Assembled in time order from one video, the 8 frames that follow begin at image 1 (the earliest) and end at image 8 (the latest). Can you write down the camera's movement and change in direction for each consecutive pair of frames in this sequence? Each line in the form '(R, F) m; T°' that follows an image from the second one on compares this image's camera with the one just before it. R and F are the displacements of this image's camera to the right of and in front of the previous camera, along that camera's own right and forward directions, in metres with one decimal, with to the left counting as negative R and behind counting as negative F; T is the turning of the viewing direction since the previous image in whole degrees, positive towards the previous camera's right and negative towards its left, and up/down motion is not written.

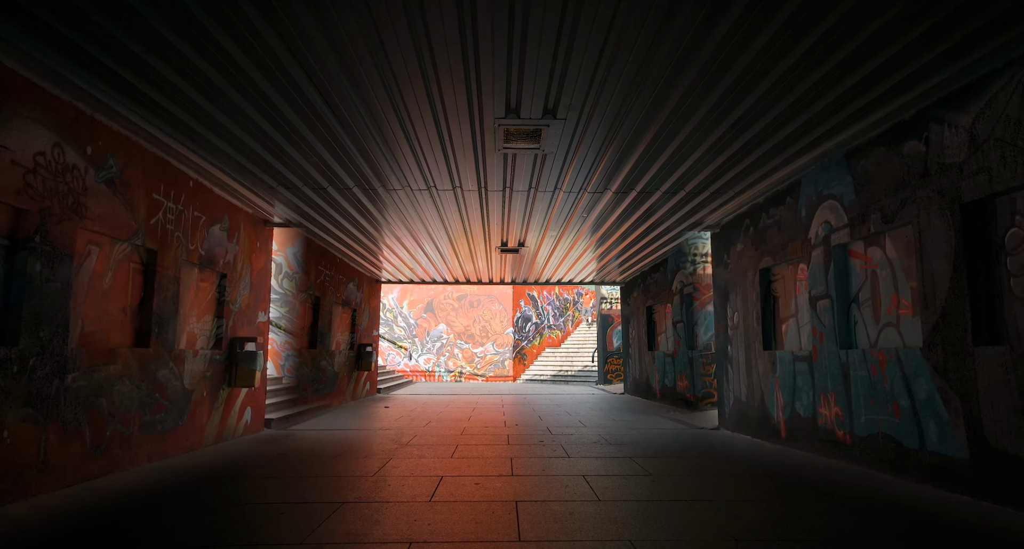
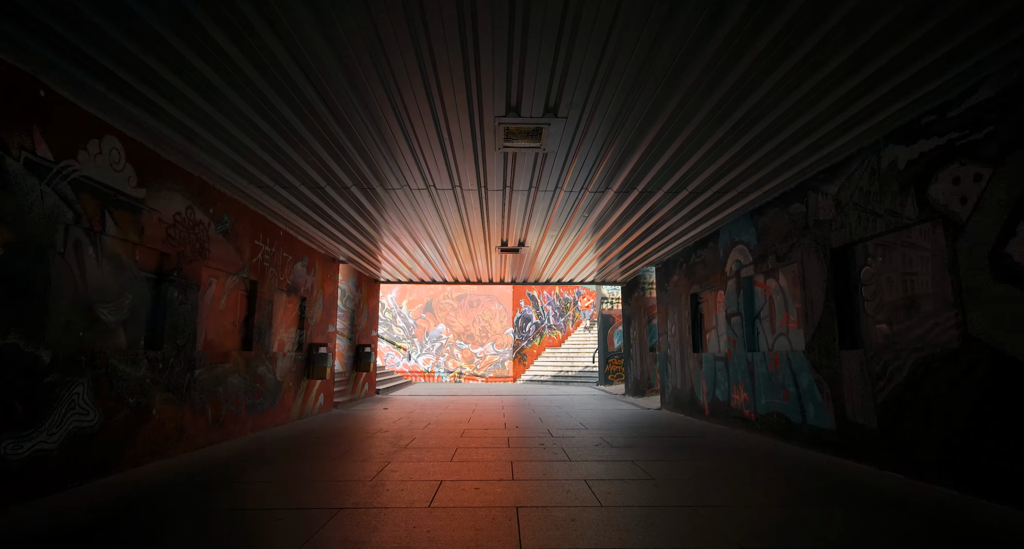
(+0.9, -0.9) m; -2°
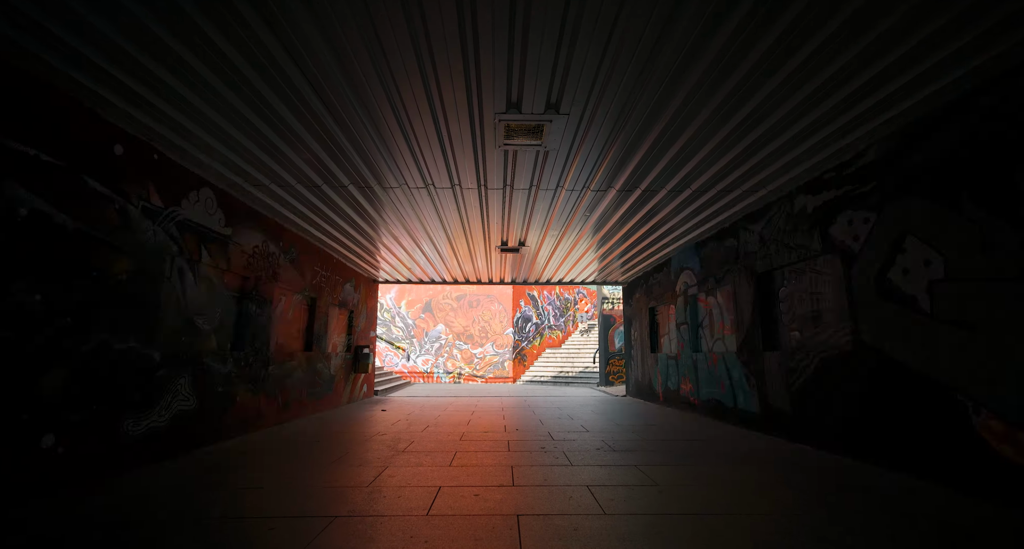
(0.0, -1.5) m; 0°
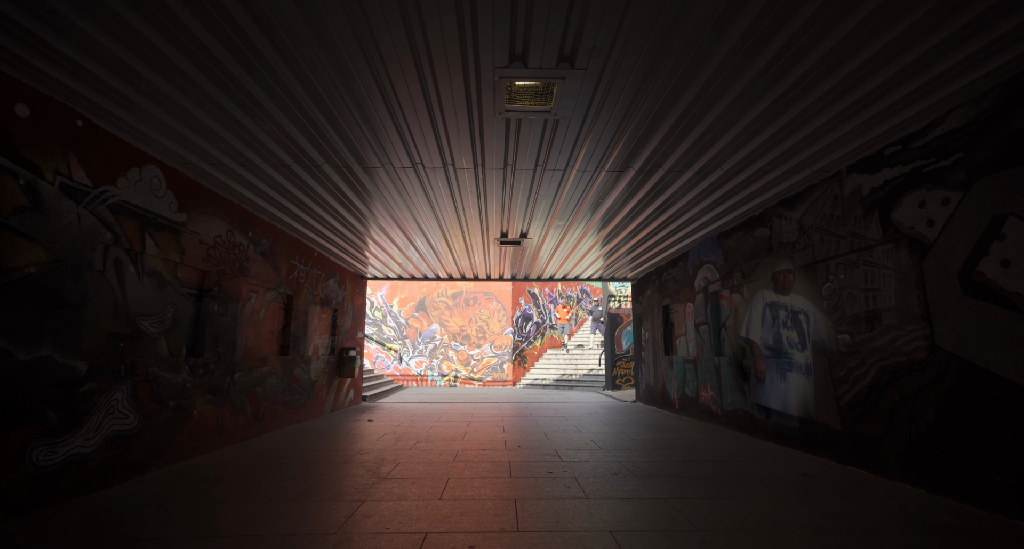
(0.0, +0.8) m; 0°
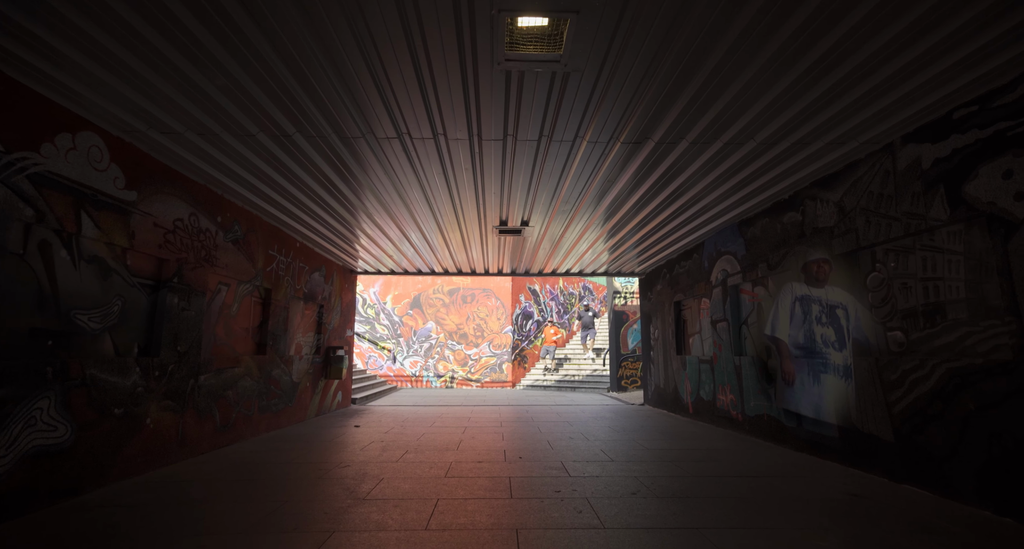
(0.0, +0.7) m; 0°
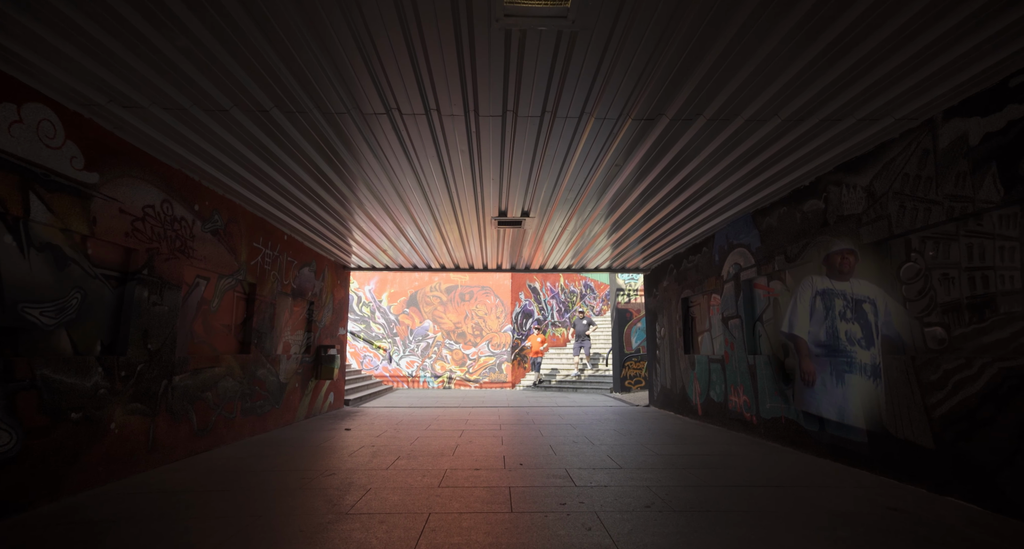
(0.0, +0.4) m; 0°
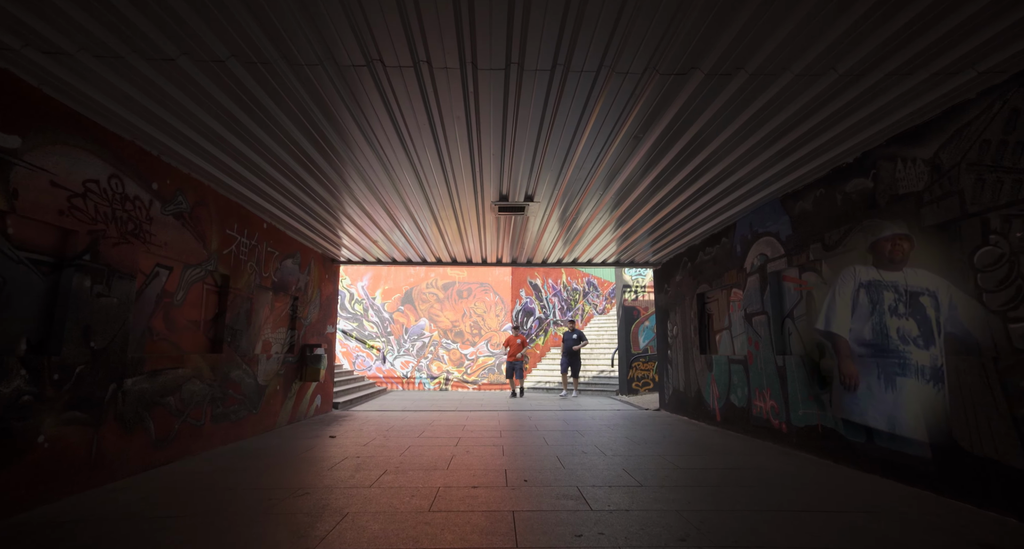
(0.0, +0.6) m; 0°
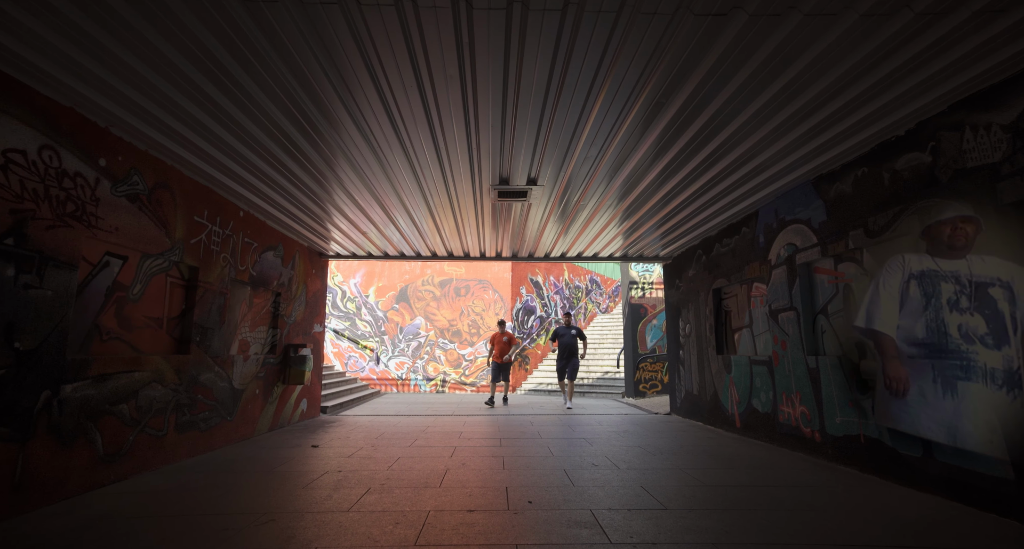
(0.0, +0.6) m; 0°
